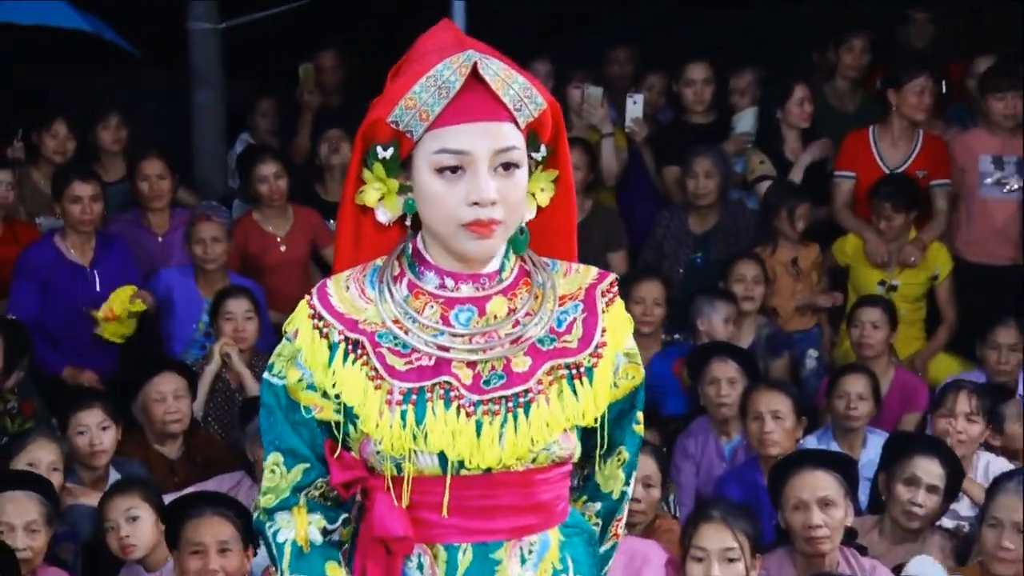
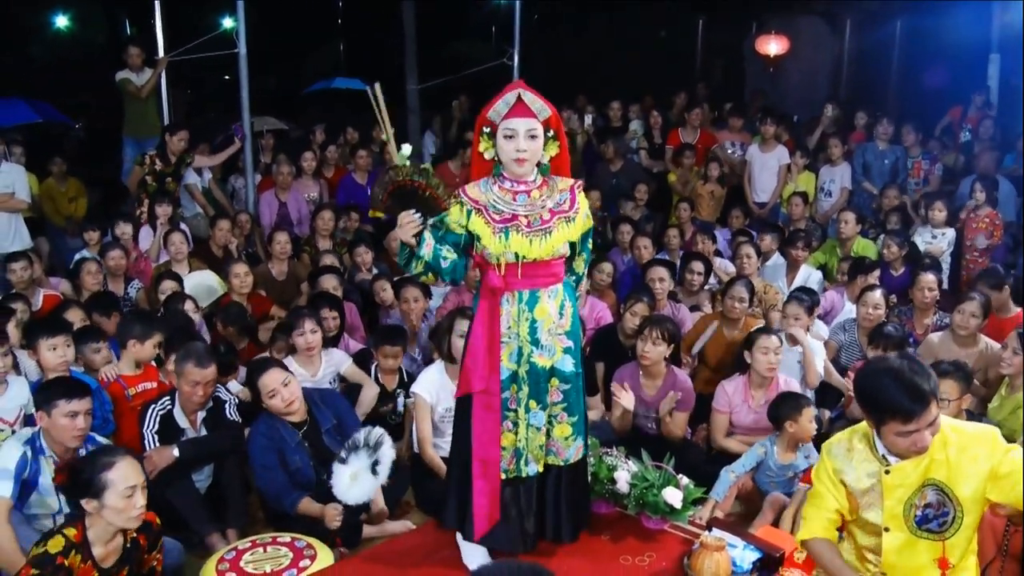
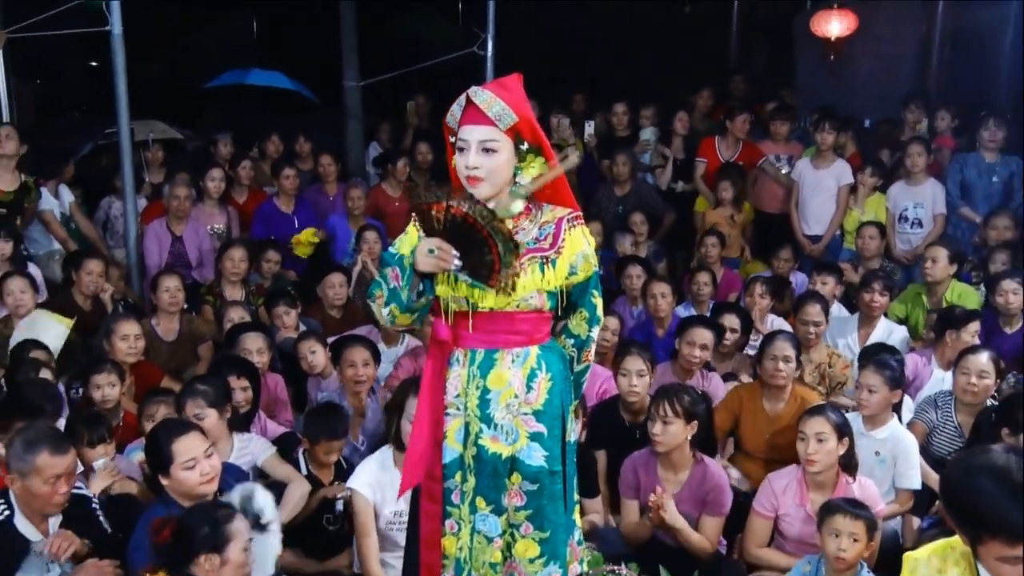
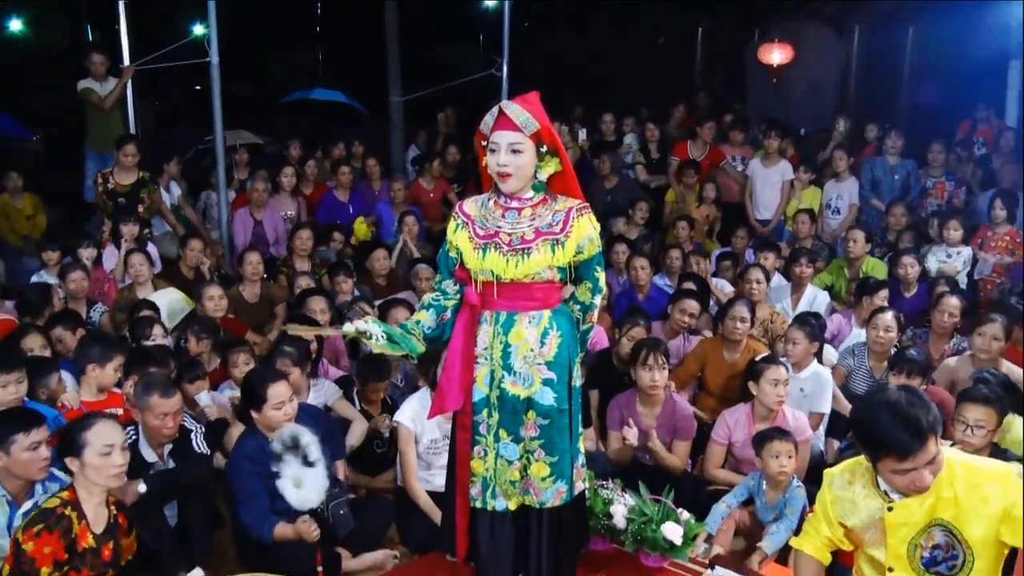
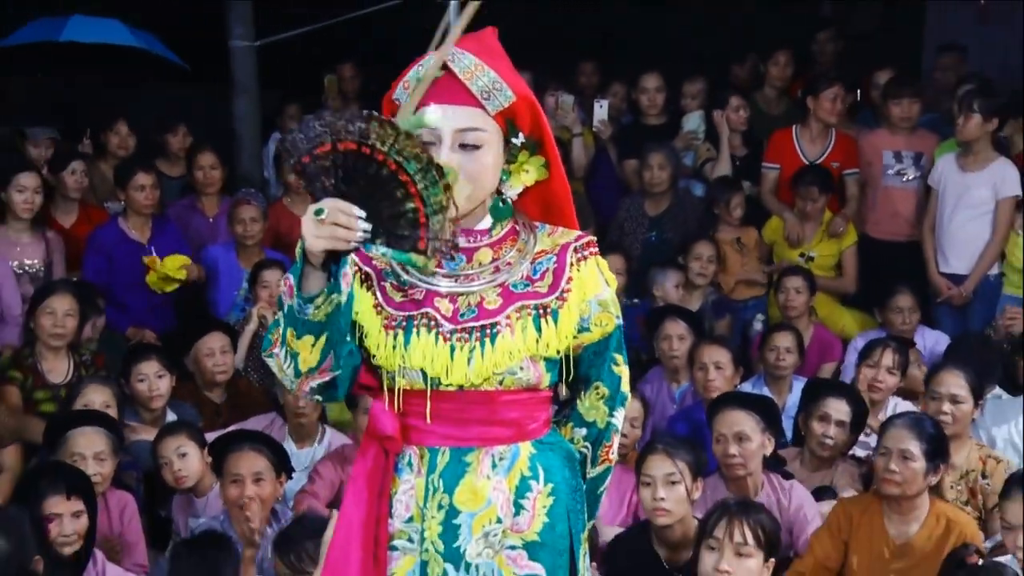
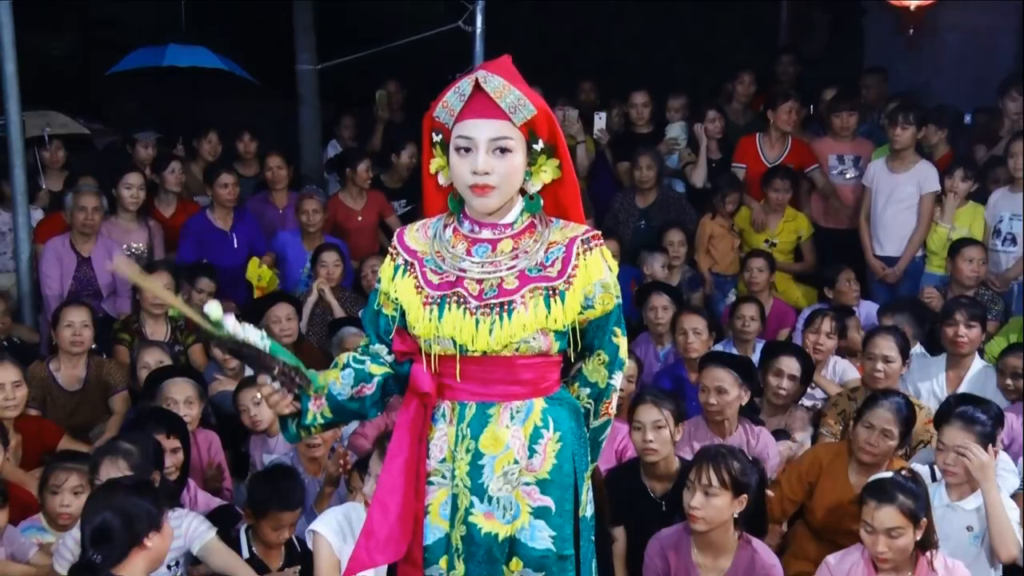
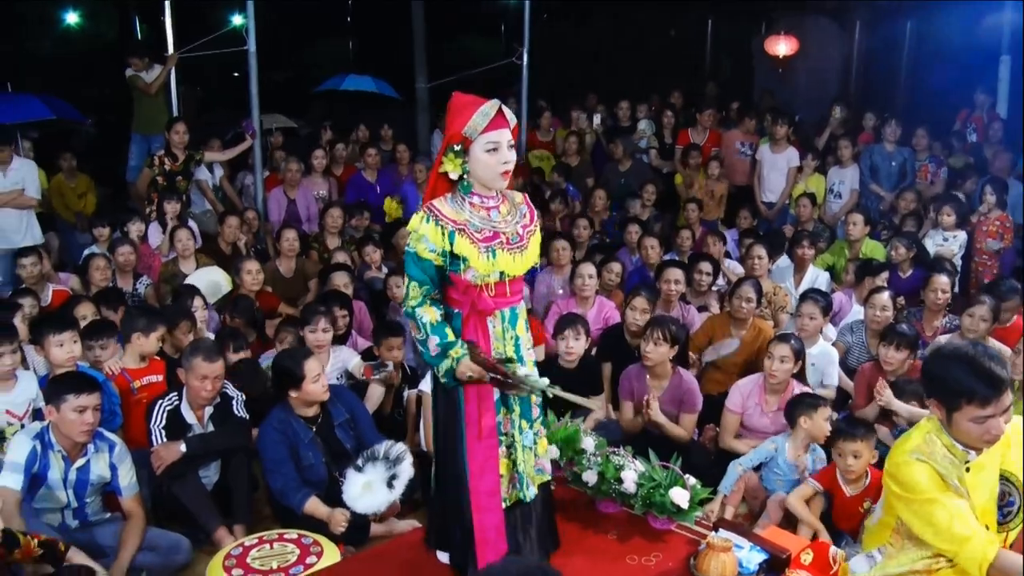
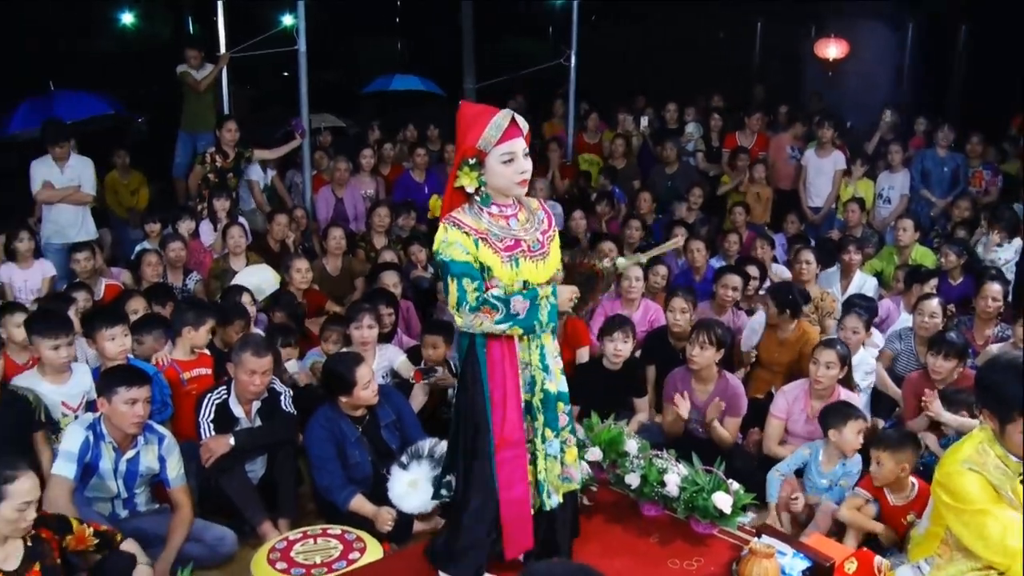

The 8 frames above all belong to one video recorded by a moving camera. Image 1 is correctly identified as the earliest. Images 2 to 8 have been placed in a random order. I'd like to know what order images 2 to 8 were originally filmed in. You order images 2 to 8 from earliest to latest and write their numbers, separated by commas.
5, 6, 3, 4, 2, 7, 8
